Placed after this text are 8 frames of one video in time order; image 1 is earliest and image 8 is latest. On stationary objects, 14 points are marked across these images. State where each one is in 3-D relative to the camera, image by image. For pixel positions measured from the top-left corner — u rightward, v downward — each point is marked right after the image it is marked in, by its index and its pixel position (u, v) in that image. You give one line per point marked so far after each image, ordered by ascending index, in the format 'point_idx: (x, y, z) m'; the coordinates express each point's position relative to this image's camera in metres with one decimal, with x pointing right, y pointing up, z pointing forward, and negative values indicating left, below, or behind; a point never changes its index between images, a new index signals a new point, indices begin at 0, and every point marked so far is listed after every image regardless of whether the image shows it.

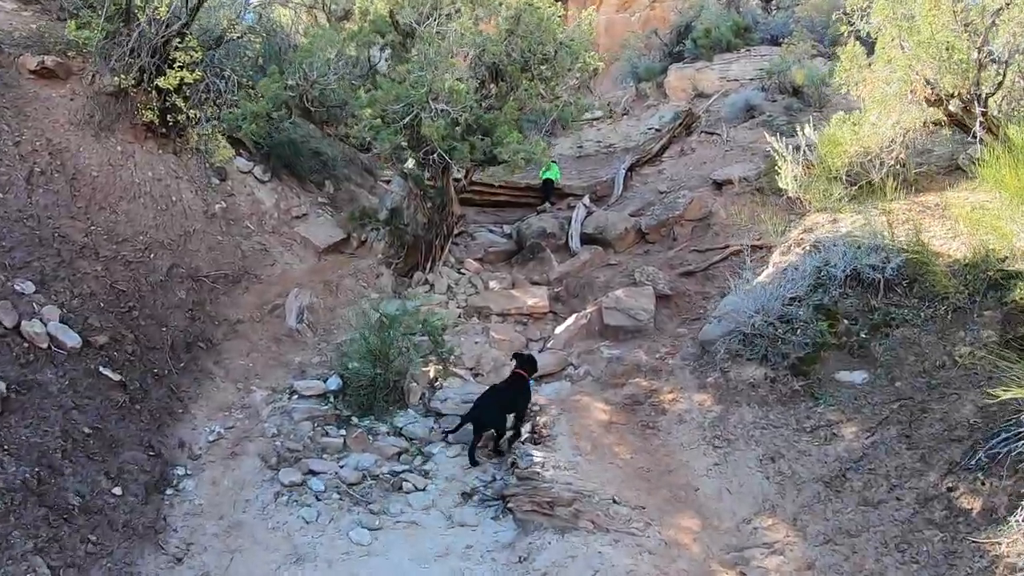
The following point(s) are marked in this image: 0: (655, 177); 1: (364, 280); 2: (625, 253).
0: (+2.5, +1.9, +13.9) m
1: (-1.9, +0.1, +10.4) m
2: (+1.5, +0.4, +10.5) m
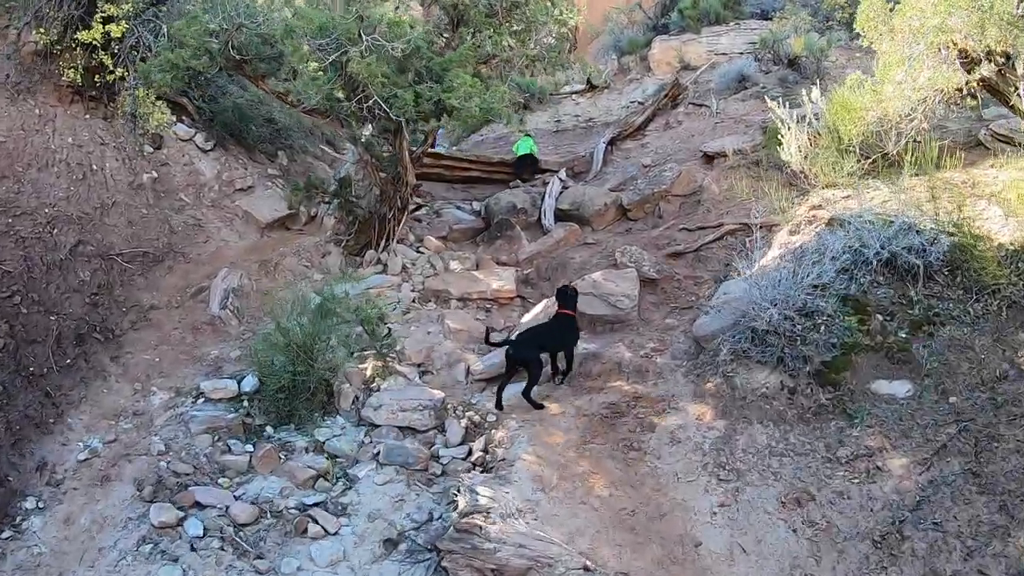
0: (+2.0, +2.1, +12.7) m
1: (-2.3, +0.3, +9.1) m
2: (+1.1, +0.6, +9.3) m
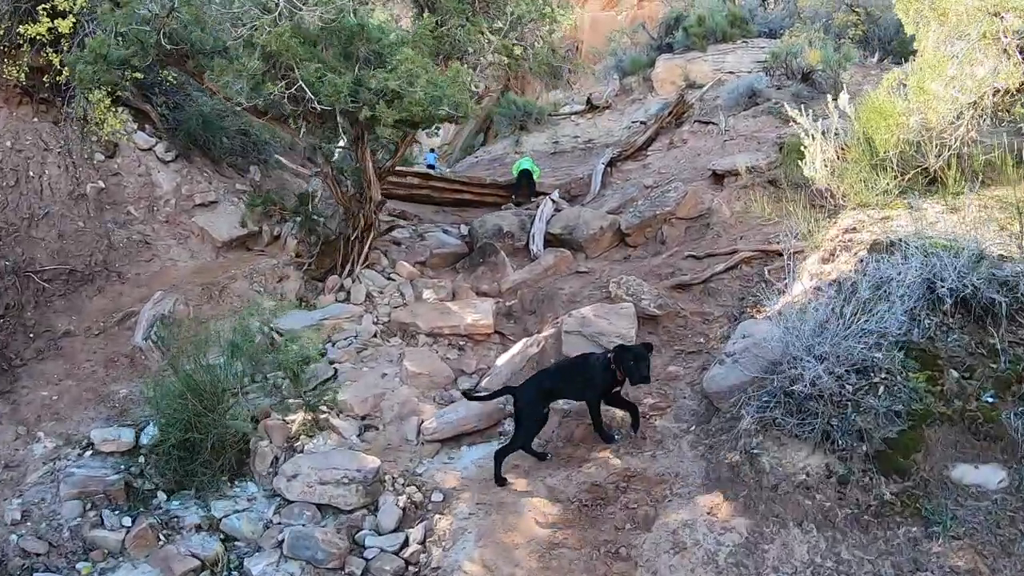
0: (+1.9, +1.7, +11.7) m
1: (-2.5, 0.0, +8.0) m
2: (+0.9, +0.3, +8.1) m
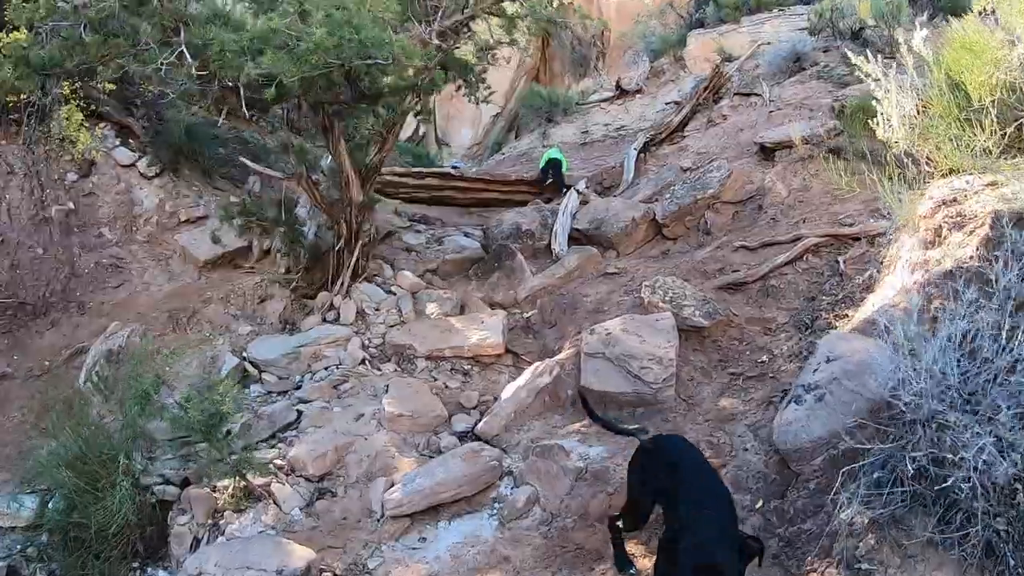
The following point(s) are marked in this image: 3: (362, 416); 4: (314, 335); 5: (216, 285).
0: (+2.1, +1.7, +10.3) m
1: (-2.4, -0.2, +6.9) m
2: (+1.1, +0.3, +6.9) m
3: (-0.9, -0.8, +4.7) m
4: (-1.5, -0.4, +6.1) m
5: (-2.8, 0.0, +7.6) m
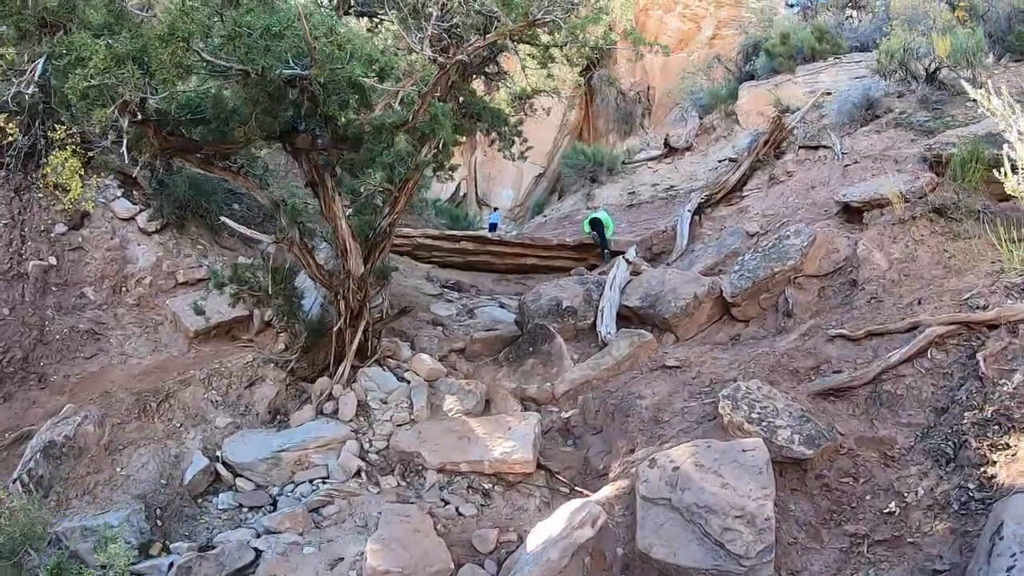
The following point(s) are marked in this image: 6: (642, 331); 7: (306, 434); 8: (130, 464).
0: (+2.6, +0.8, +9.1) m
1: (-2.1, -0.8, +5.8) m
2: (+1.3, -0.4, +5.6) m
3: (-0.8, -1.2, +3.5) m
4: (-1.3, -0.9, +5.0) m
5: (-2.5, -0.6, +6.5) m
6: (+0.9, -0.3, +5.5) m
7: (-1.3, -0.9, +4.9) m
8: (-2.5, -1.1, +5.1) m
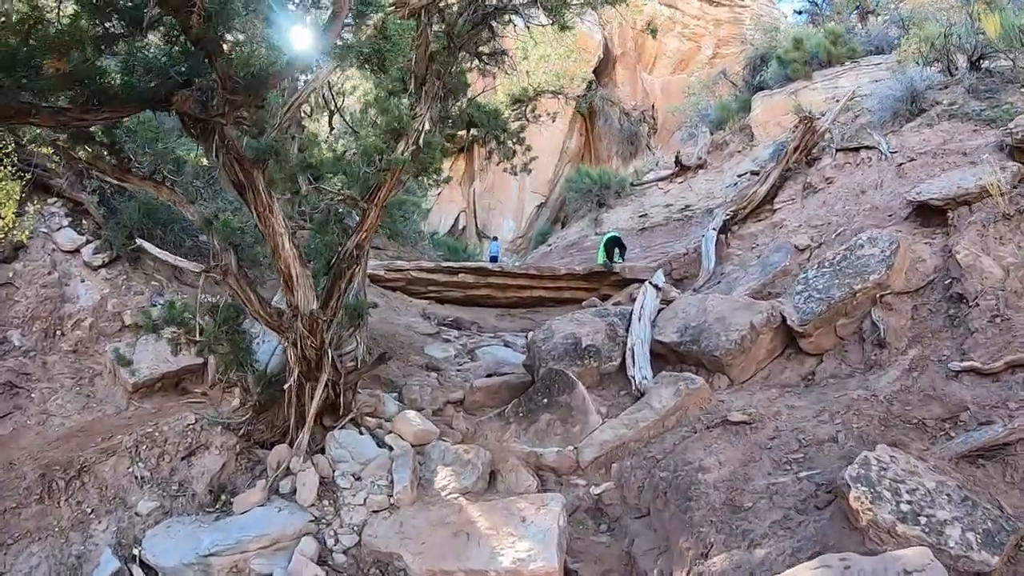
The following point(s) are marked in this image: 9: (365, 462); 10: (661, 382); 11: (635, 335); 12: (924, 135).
0: (+2.6, +0.5, +7.9) m
1: (-2.1, -1.0, +4.6) m
2: (+1.3, -0.5, +4.4) m
3: (-0.7, -1.3, +2.2) m
4: (-1.2, -1.1, +3.7) m
5: (-2.5, -0.9, +5.3) m
6: (+1.0, -0.5, +4.3) m
7: (-1.2, -1.1, +3.7) m
8: (-2.4, -1.4, +3.9) m
9: (-0.7, -0.9, +4.0) m
10: (+0.8, -0.5, +4.3) m
11: (+0.8, -0.3, +5.1) m
12: (+4.1, +1.5, +8.0) m
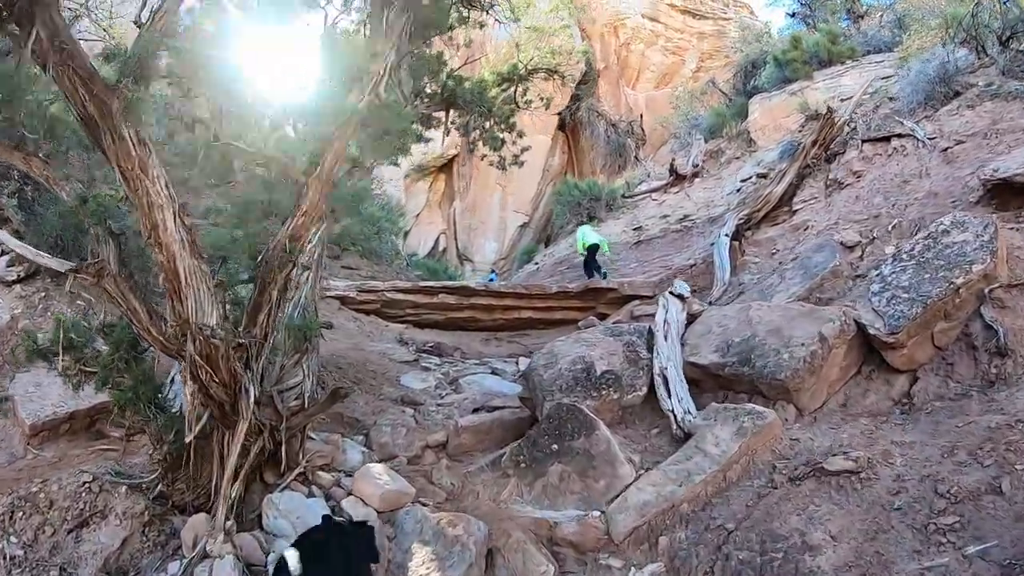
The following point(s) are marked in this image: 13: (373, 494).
0: (+2.5, +0.4, +6.9) m
1: (-2.1, -1.1, +3.4) m
2: (+1.3, -0.5, +3.3) m
3: (-0.6, -1.3, +1.1) m
4: (-1.2, -1.2, +2.6) m
5: (-2.5, -1.0, +4.1) m
6: (+1.0, -0.5, +3.2) m
7: (-1.2, -1.1, +2.5) m
8: (-2.4, -1.5, +2.7) m
9: (-0.7, -0.9, +2.9) m
10: (+0.8, -0.5, +3.2) m
11: (+0.8, -0.3, +4.0) m
12: (+4.0, +1.4, +7.0) m
13: (-0.6, -0.8, +3.1) m
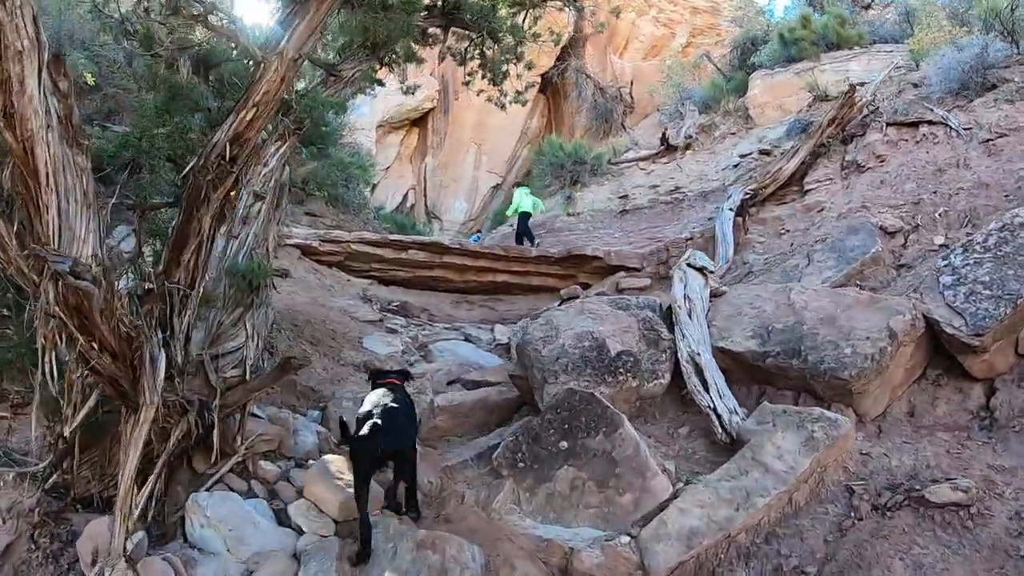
0: (+2.4, +0.6, +6.3) m
1: (-2.1, -0.8, +2.6) m
2: (+1.3, -0.5, +2.7) m
3: (-0.6, -1.2, +0.4) m
4: (-1.2, -1.0, +1.8) m
5: (-2.5, -0.7, +3.3) m
6: (+1.0, -0.4, +2.5) m
7: (-1.2, -0.9, +1.8) m
8: (-2.4, -1.2, +1.9) m
9: (-0.7, -0.7, +2.2) m
10: (+0.8, -0.4, +2.6) m
11: (+0.7, -0.2, +3.4) m
12: (+4.0, +1.5, +6.4) m
13: (-0.6, -0.6, +2.4) m
